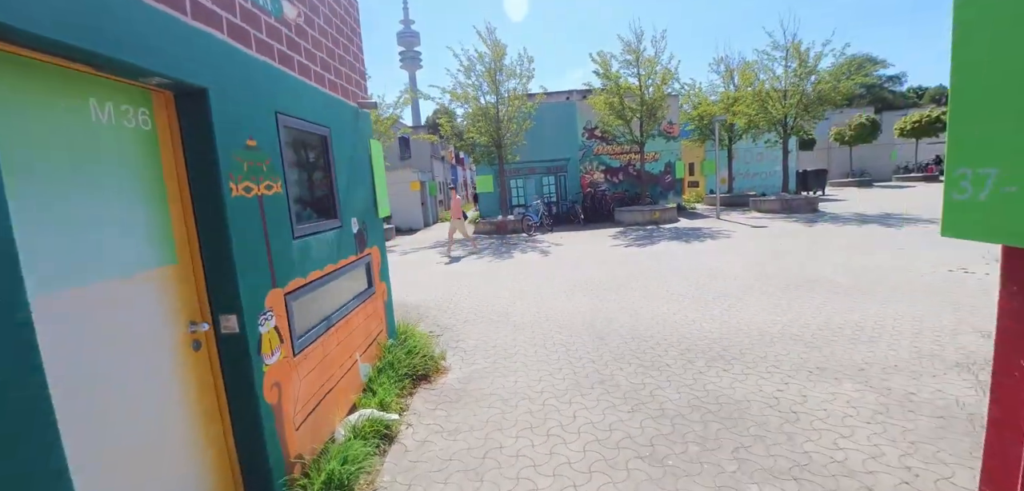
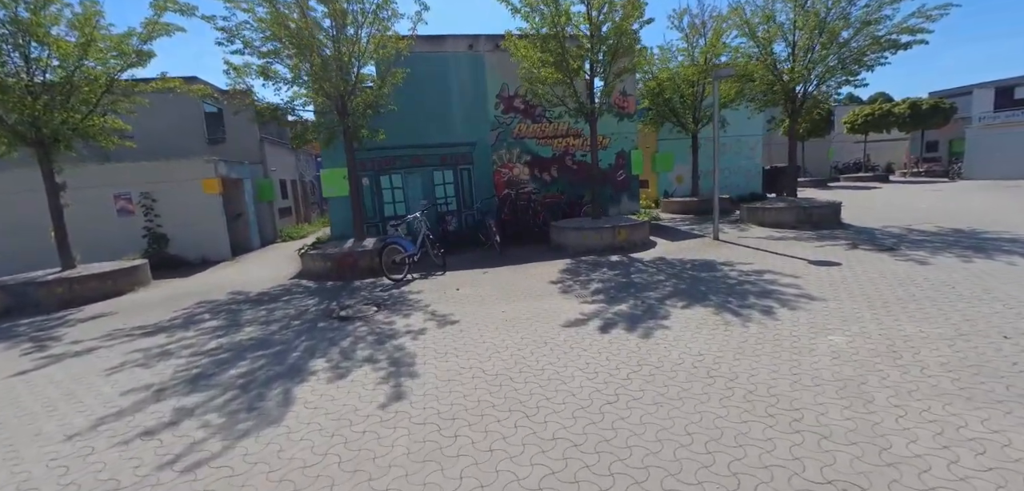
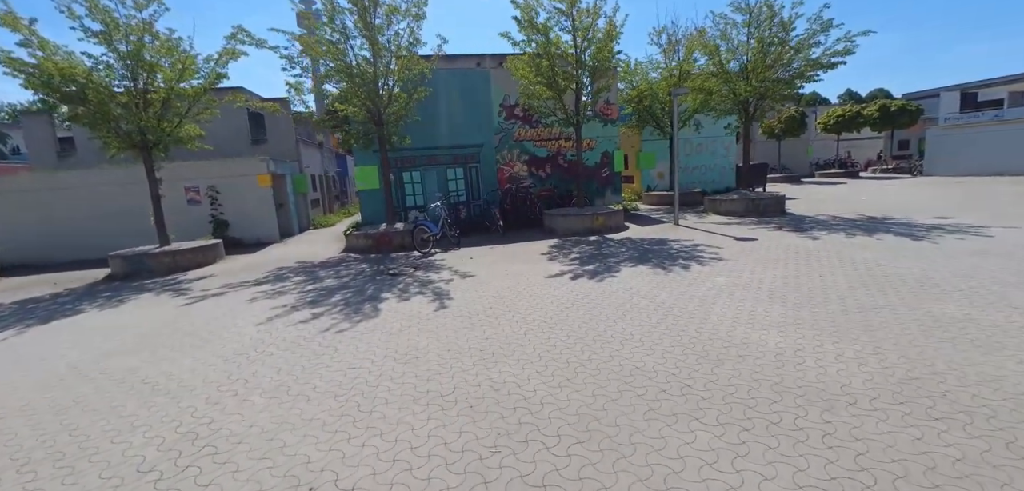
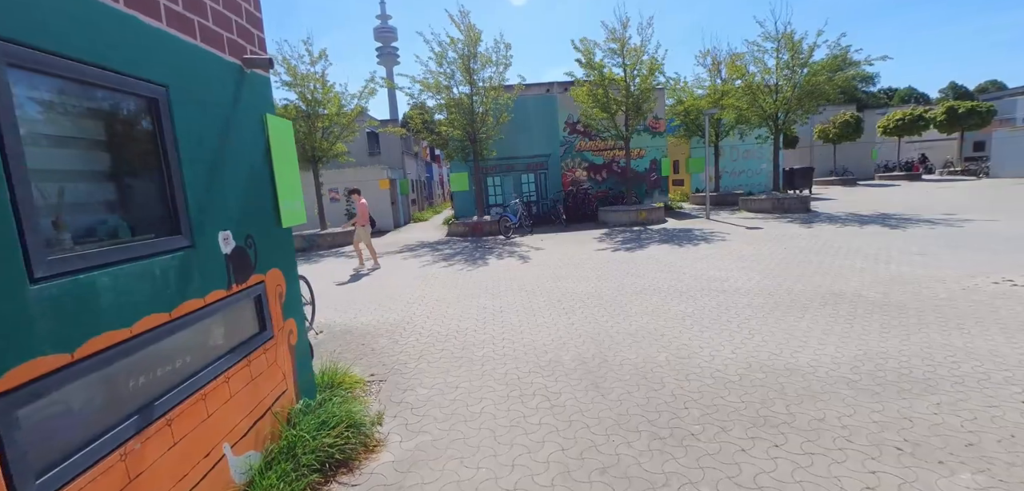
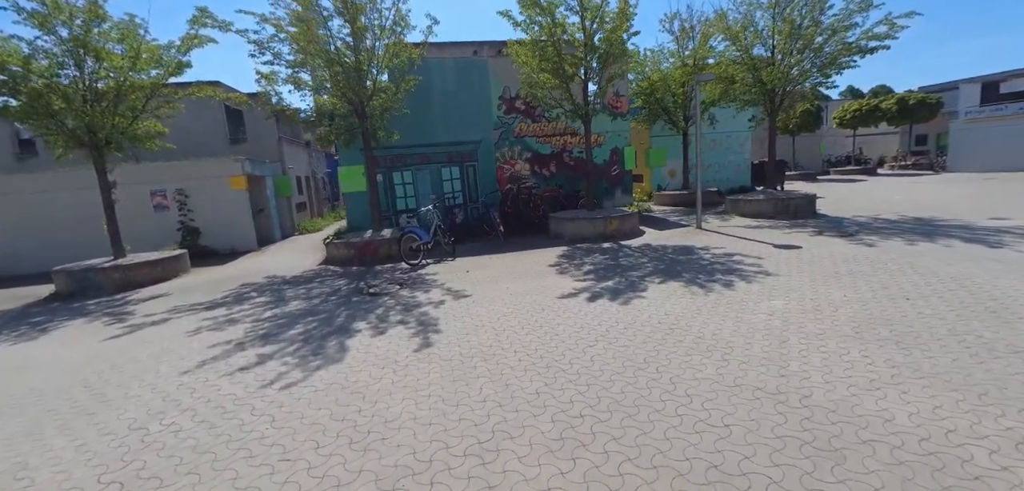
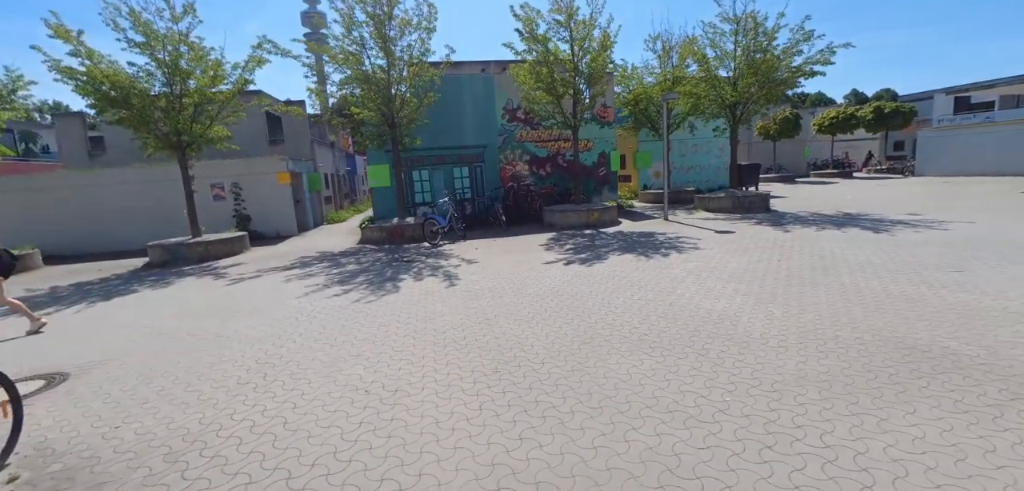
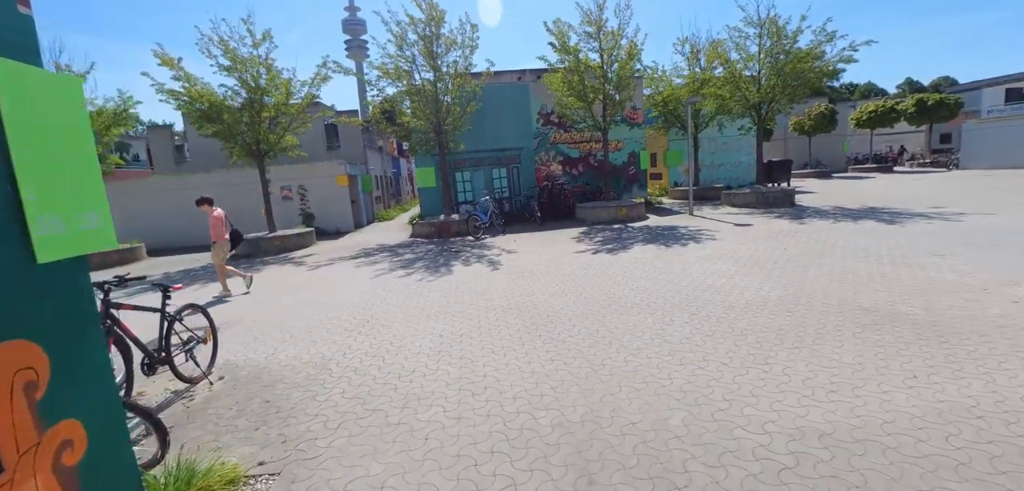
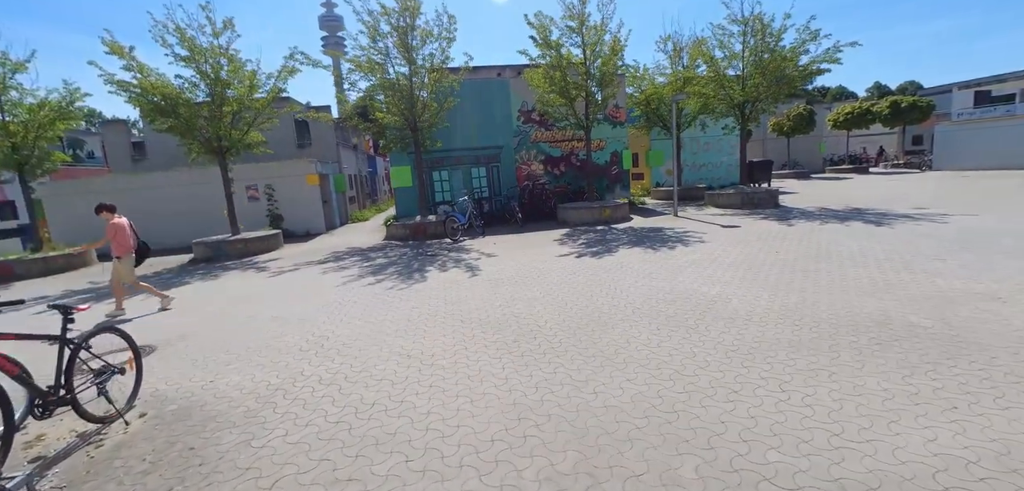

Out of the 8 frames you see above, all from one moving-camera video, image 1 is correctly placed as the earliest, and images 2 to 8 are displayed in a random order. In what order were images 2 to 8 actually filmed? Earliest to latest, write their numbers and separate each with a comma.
4, 7, 8, 6, 3, 5, 2
